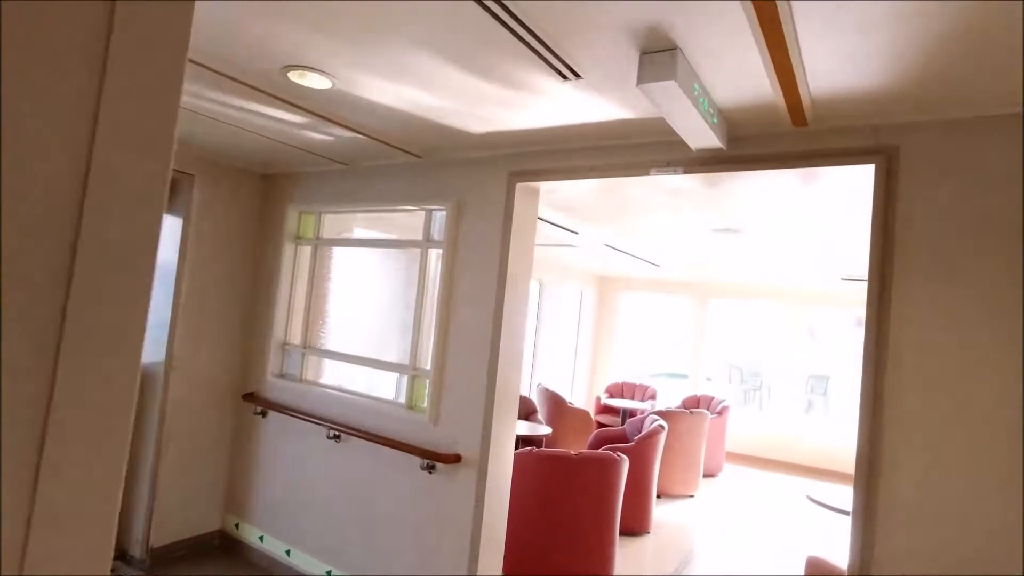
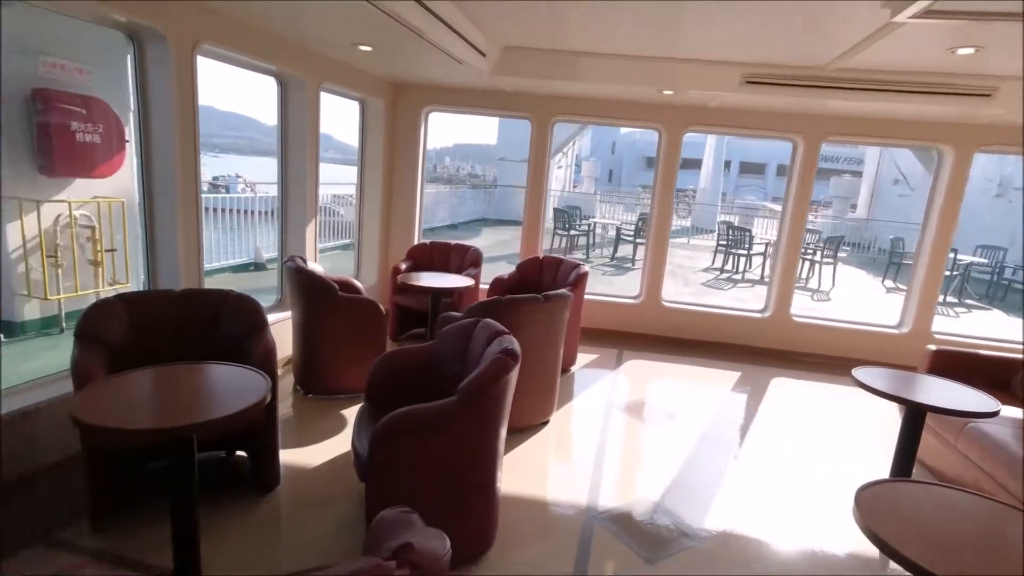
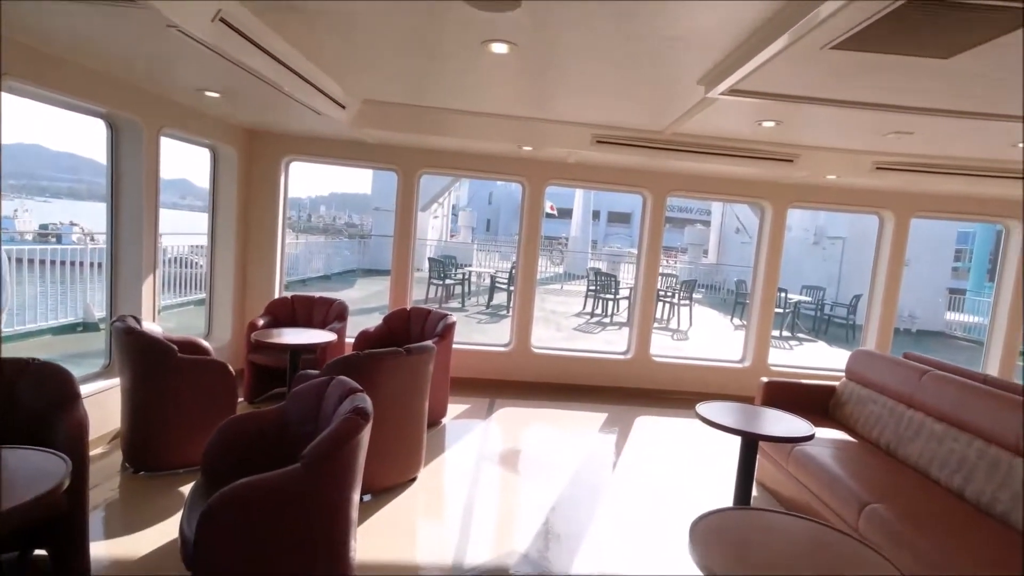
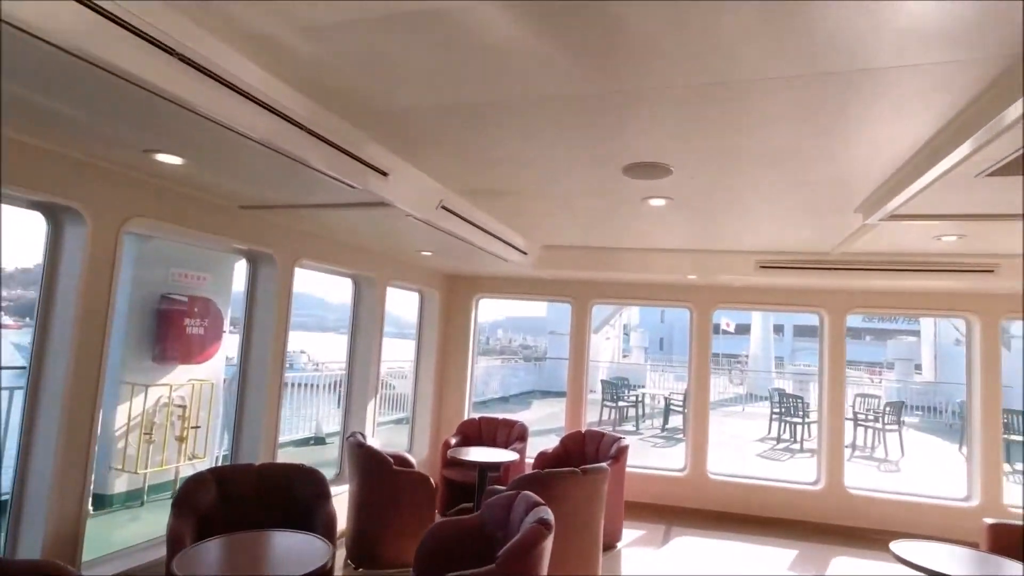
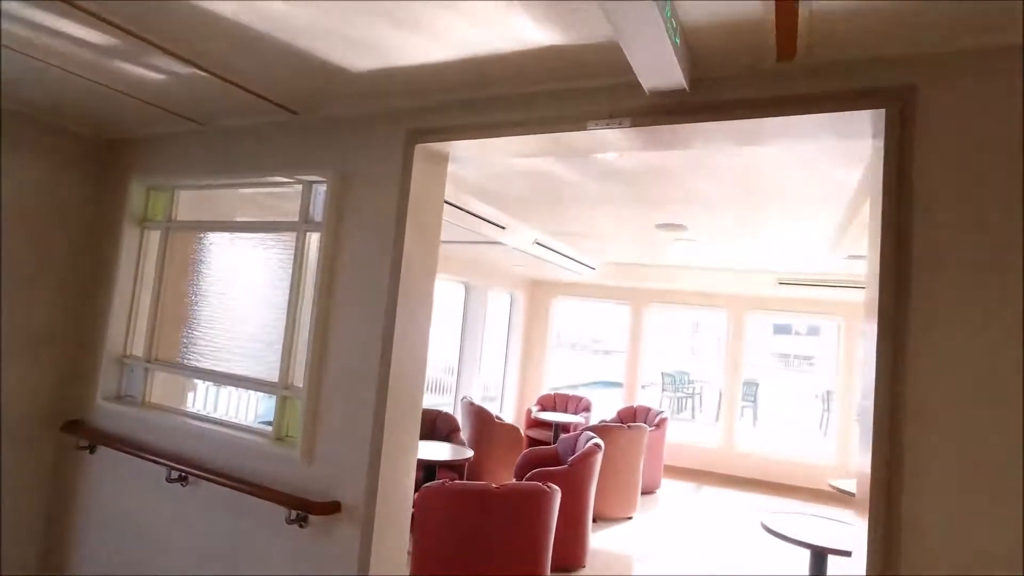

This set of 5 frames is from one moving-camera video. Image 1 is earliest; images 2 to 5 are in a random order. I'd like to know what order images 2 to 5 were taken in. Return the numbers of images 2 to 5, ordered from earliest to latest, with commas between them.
5, 4, 3, 2
